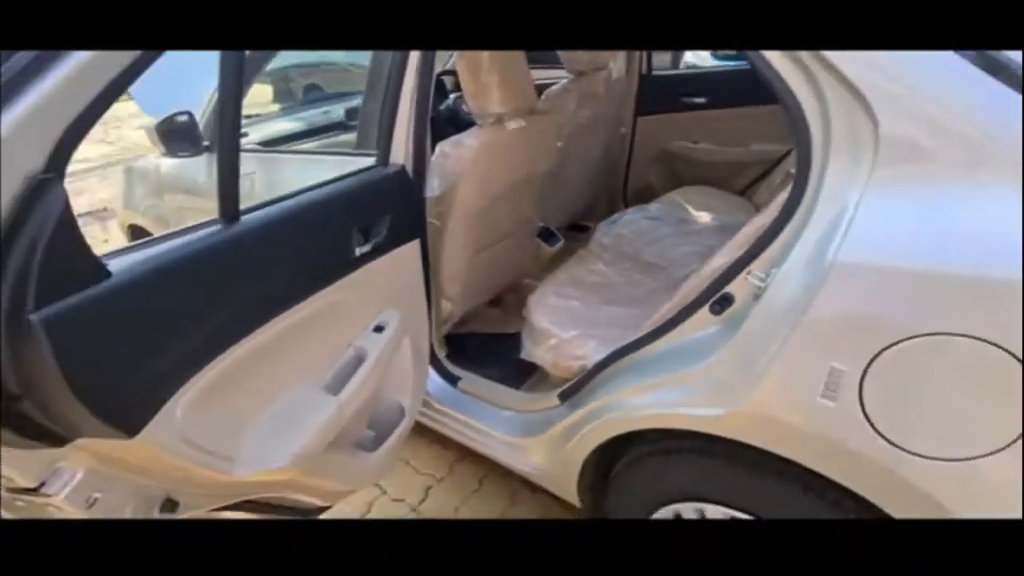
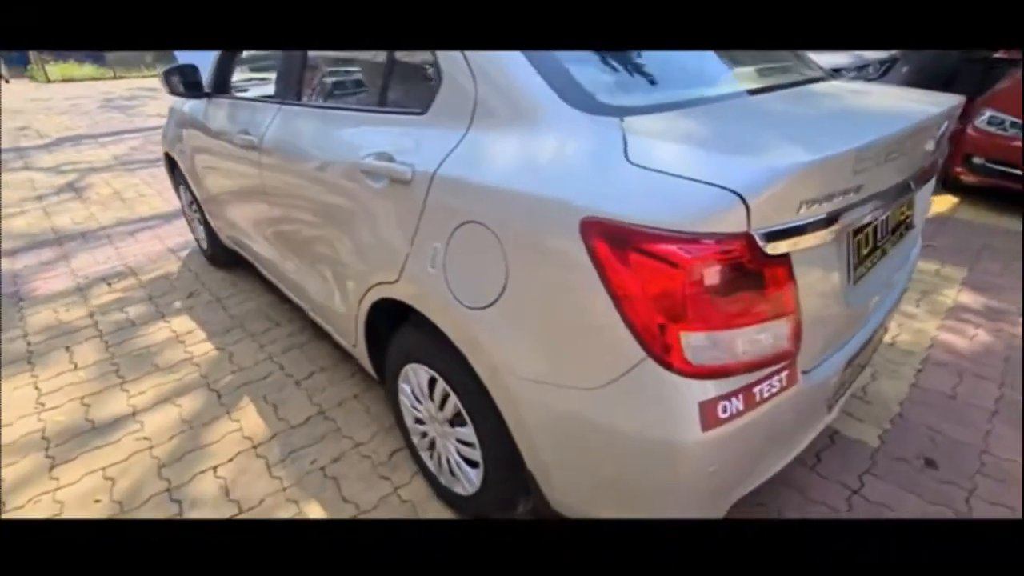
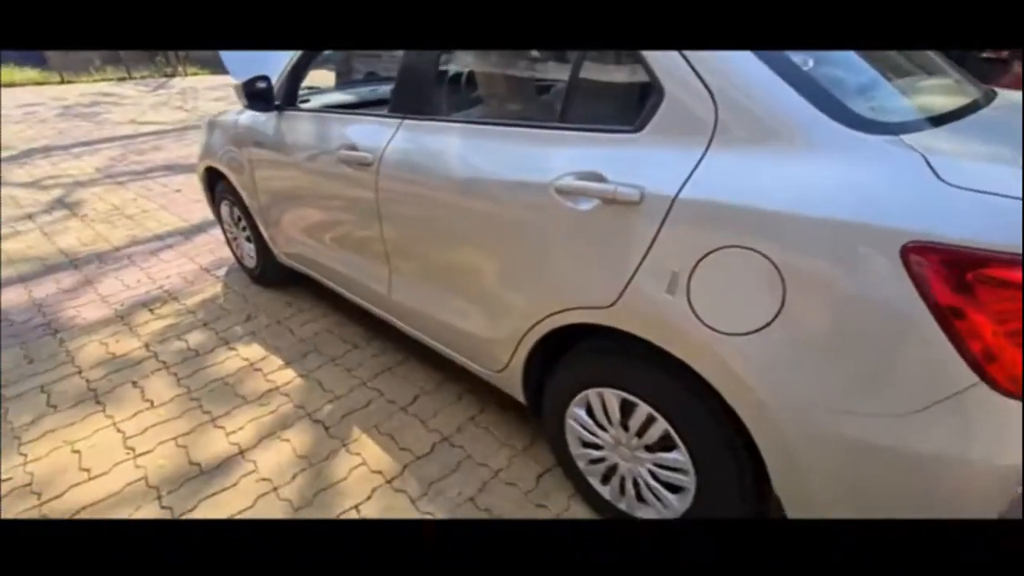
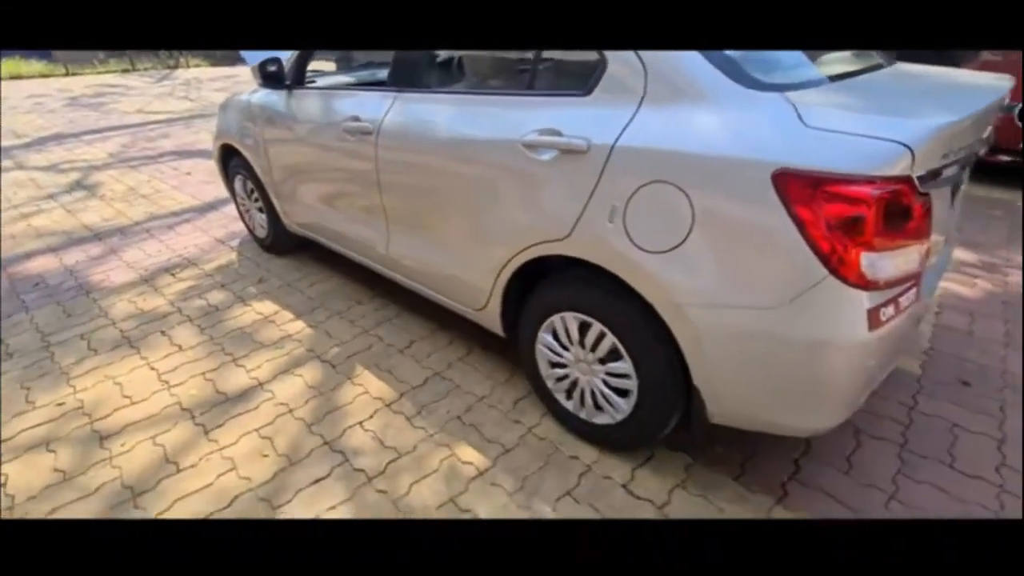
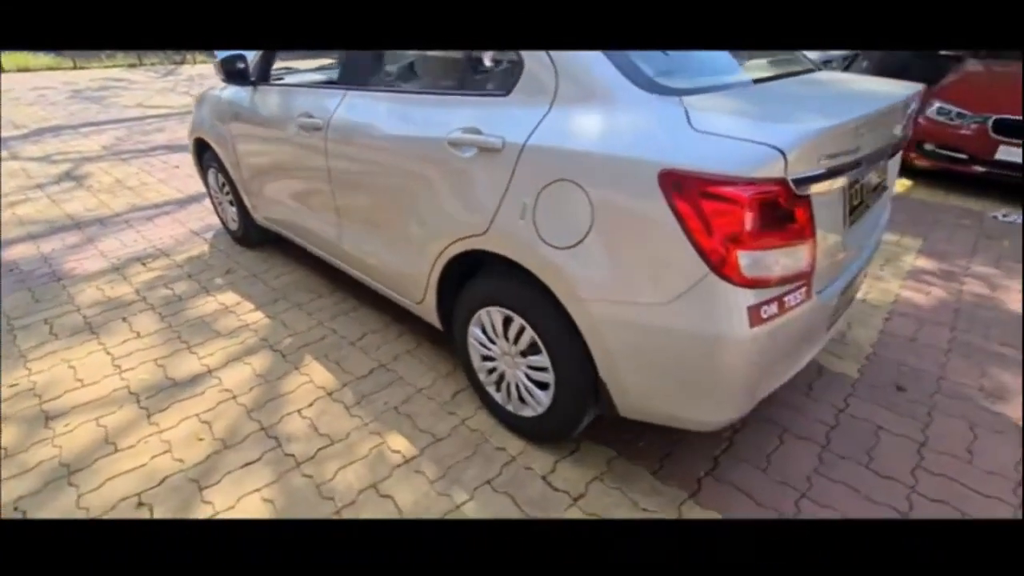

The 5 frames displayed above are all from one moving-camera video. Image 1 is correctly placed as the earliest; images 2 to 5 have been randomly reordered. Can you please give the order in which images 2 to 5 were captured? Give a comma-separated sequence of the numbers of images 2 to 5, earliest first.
3, 4, 5, 2
